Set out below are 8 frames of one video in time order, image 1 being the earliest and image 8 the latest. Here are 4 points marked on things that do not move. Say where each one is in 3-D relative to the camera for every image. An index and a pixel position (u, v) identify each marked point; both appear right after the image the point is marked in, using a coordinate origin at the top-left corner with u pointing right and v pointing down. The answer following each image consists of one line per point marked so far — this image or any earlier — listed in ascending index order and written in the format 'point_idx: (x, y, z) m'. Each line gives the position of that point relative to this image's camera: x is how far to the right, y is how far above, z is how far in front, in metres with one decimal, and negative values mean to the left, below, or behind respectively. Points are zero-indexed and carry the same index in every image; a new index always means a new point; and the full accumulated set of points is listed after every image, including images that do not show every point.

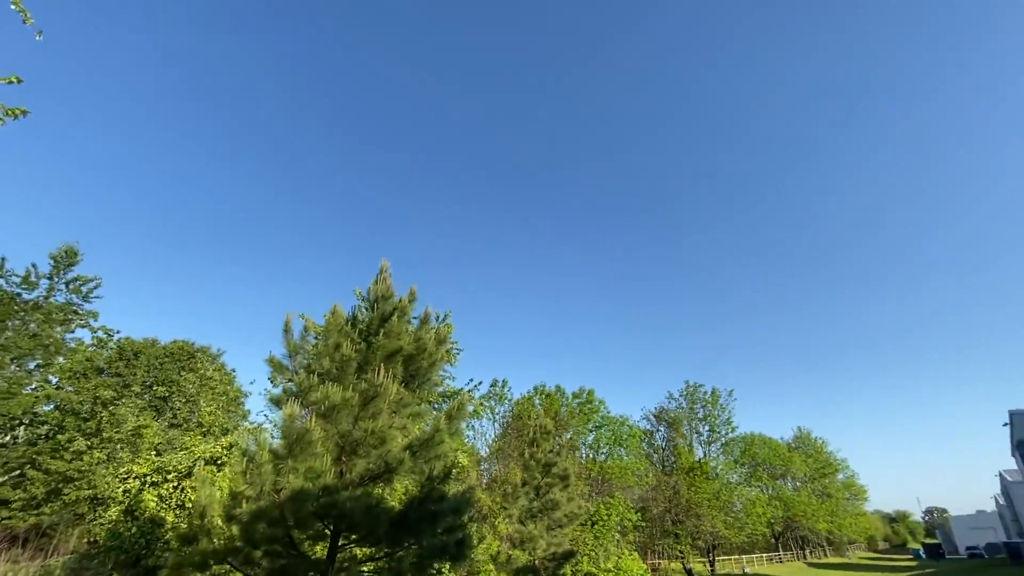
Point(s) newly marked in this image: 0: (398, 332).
0: (-1.9, -0.7, +8.3) m
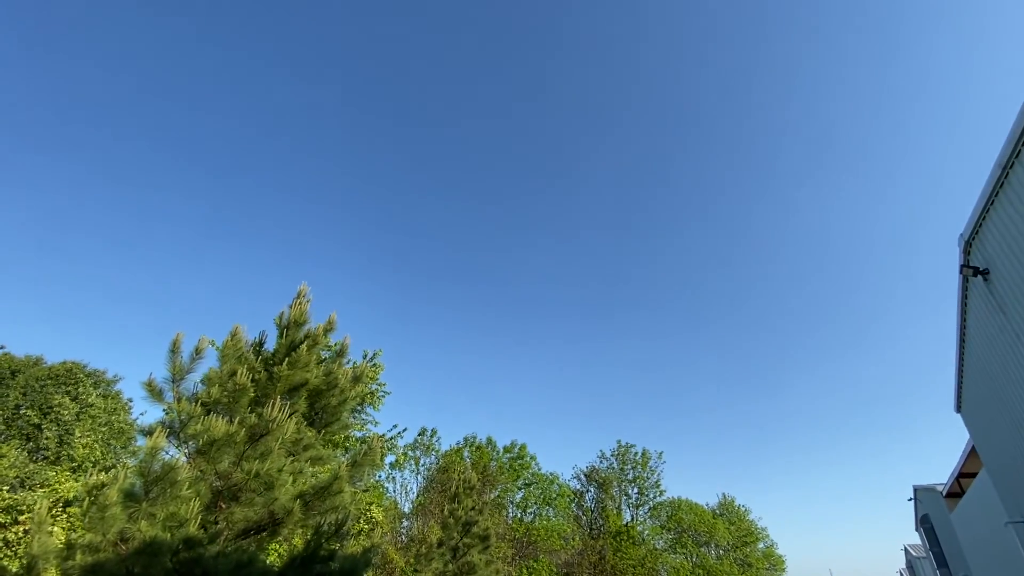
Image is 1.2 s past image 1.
0: (-3.2, -1.1, +7.5) m
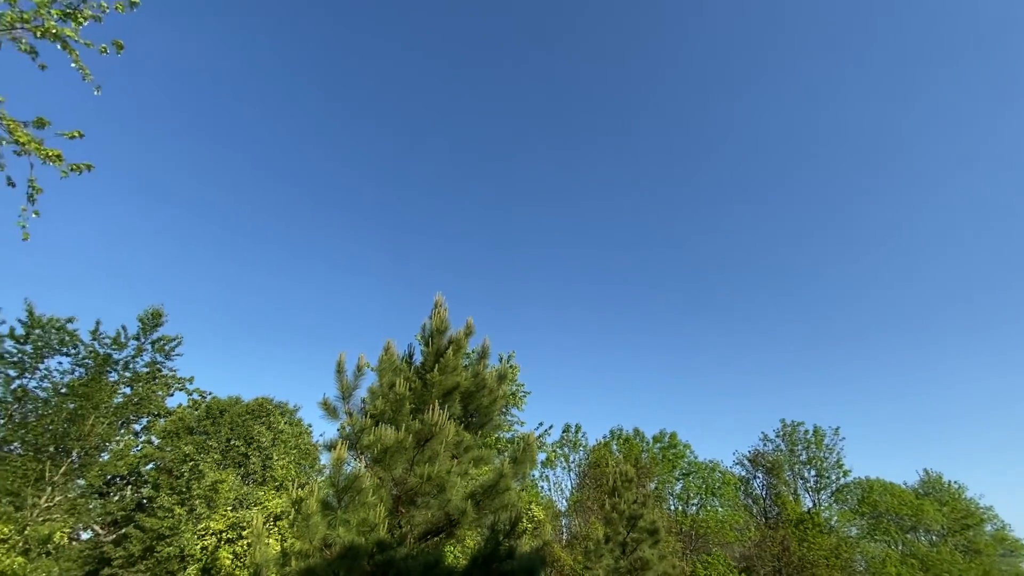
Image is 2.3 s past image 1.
0: (-0.9, -1.2, +7.7) m
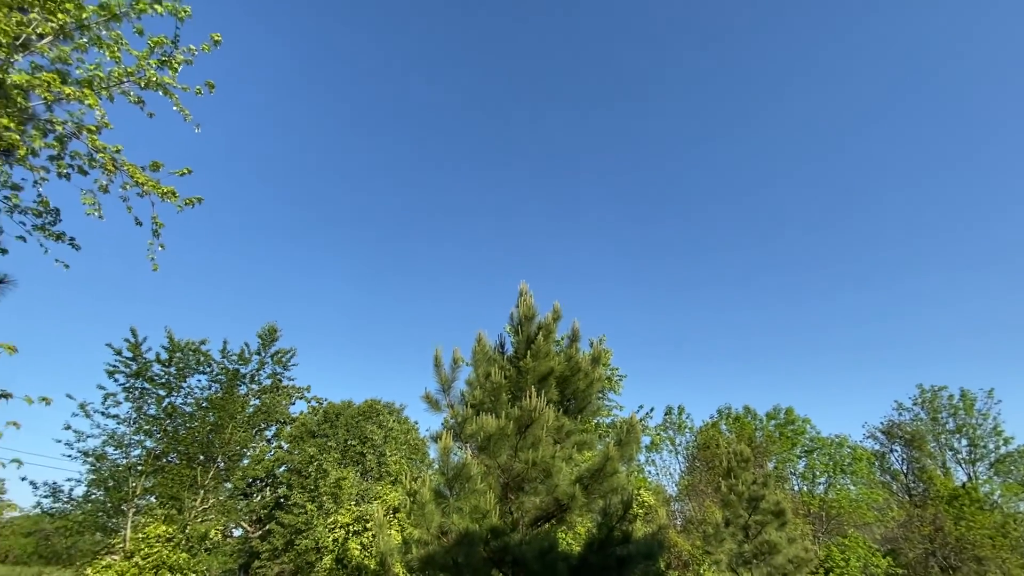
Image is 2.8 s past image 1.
0: (+0.5, -1.0, +7.6) m
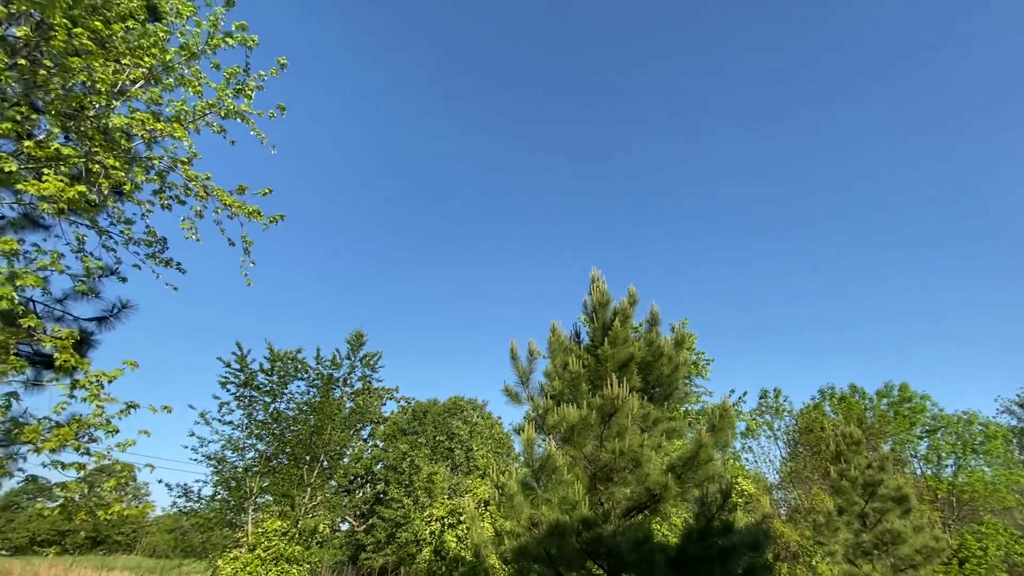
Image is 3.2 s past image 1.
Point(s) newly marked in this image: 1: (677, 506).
0: (+1.7, -0.7, +7.3) m
1: (+2.0, -2.7, +6.1) m
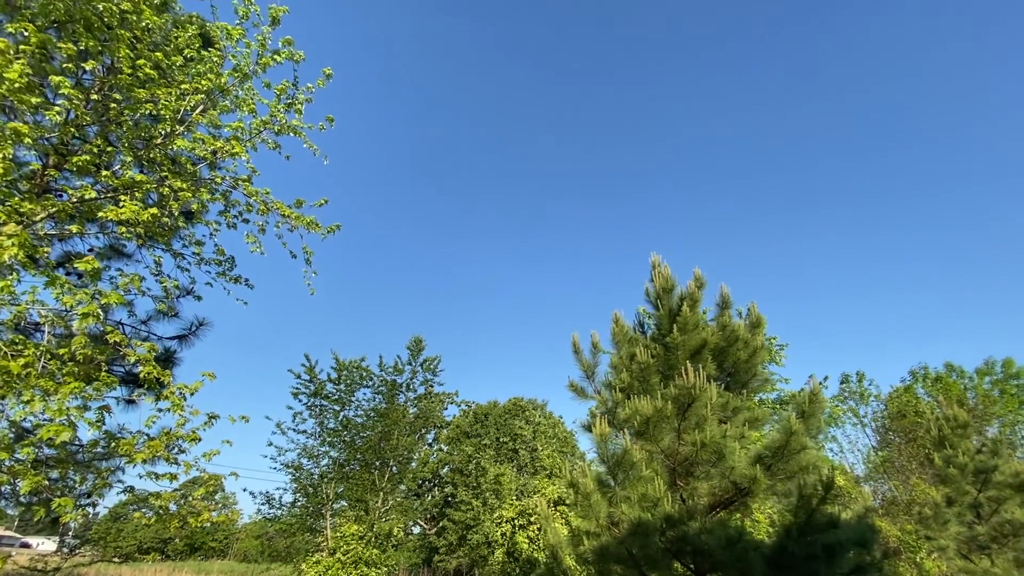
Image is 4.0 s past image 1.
0: (+2.6, -0.5, +6.9) m
1: (+2.9, -2.4, +5.6) m
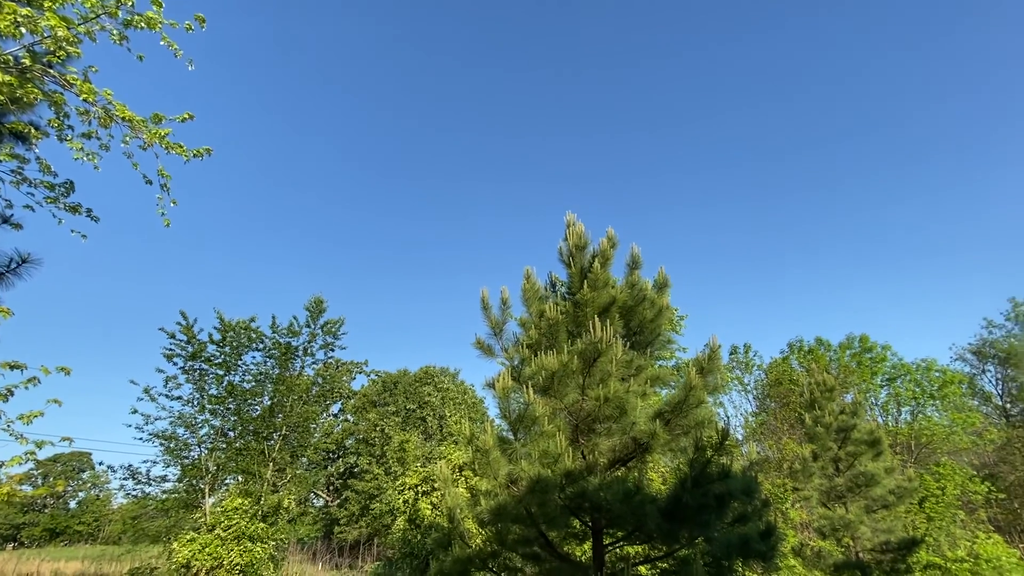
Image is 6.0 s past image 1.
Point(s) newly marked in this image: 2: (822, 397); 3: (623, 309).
0: (+1.3, +0.1, +6.7) m
1: (+1.8, -1.9, +5.7) m
2: (+7.8, -2.7, +12.4) m
3: (+1.6, -0.3, +6.9) m
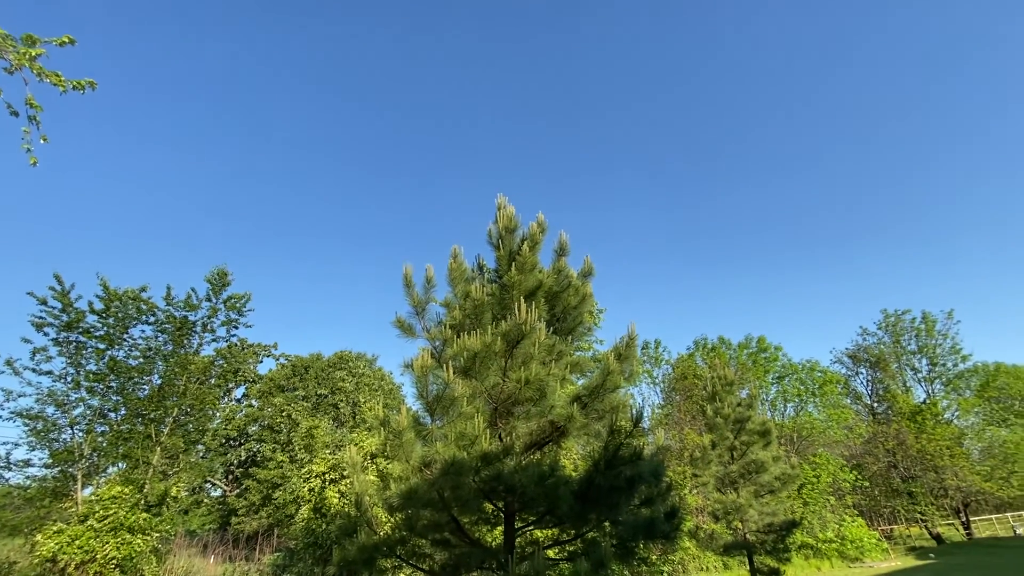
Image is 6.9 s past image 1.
0: (+0.3, +0.3, +6.7) m
1: (+0.8, -1.7, +5.7) m
2: (+5.7, -2.8, +13.3) m
3: (+0.5, -0.1, +6.9) m
